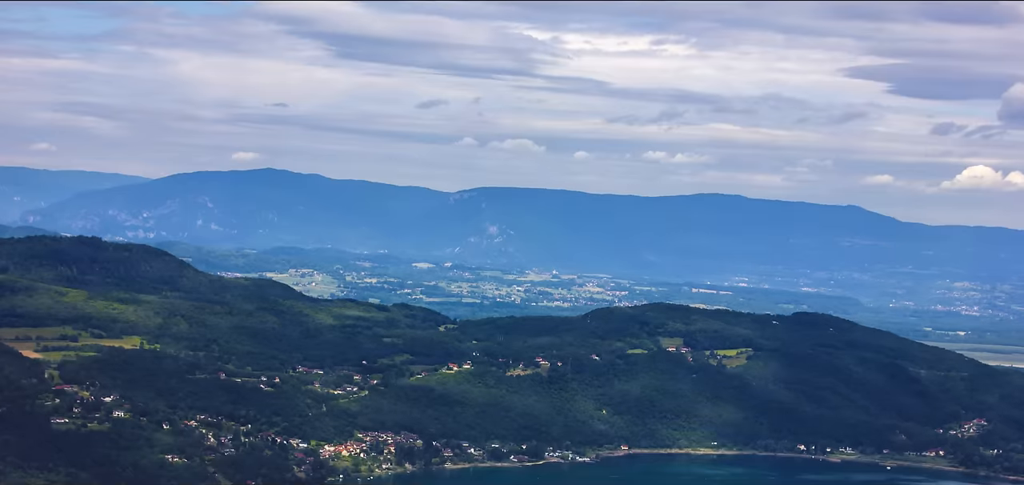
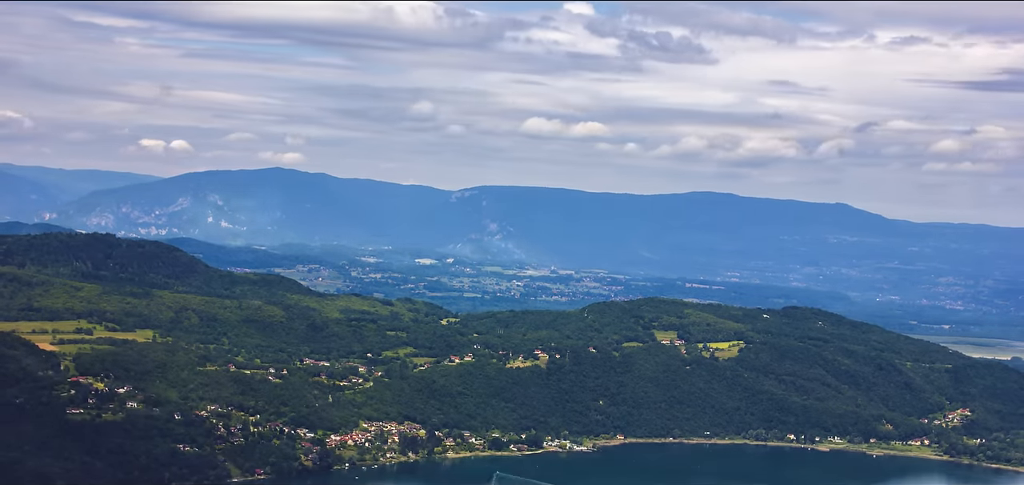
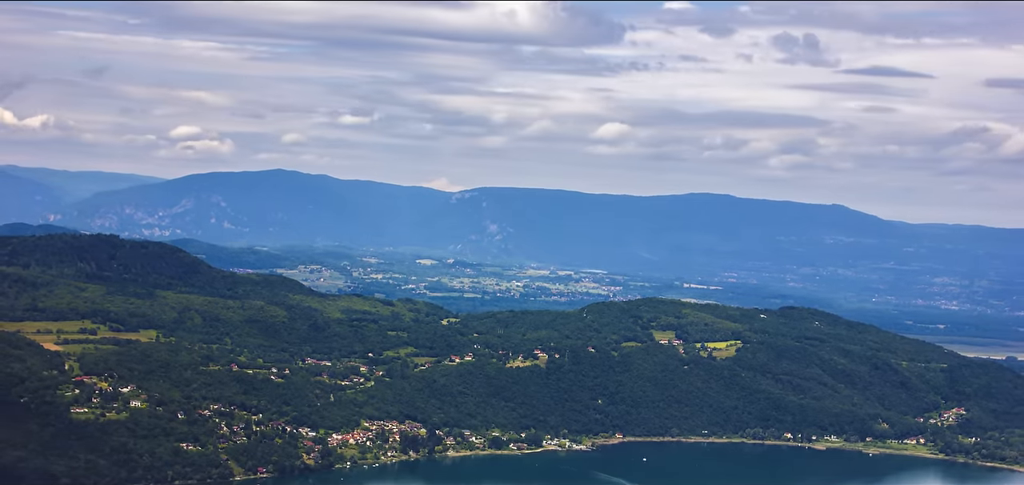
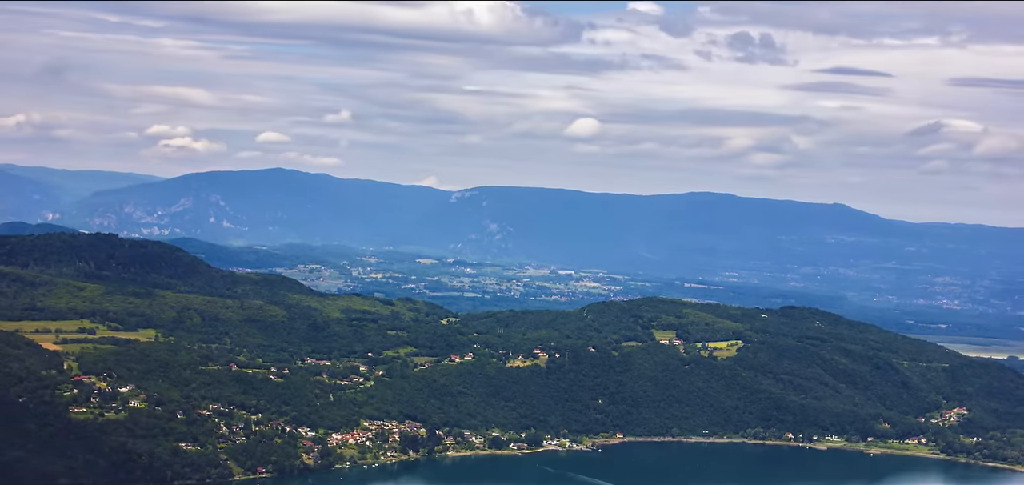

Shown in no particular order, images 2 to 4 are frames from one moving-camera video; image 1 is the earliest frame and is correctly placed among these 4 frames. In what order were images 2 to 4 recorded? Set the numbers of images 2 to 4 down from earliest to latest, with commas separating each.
2, 4, 3
